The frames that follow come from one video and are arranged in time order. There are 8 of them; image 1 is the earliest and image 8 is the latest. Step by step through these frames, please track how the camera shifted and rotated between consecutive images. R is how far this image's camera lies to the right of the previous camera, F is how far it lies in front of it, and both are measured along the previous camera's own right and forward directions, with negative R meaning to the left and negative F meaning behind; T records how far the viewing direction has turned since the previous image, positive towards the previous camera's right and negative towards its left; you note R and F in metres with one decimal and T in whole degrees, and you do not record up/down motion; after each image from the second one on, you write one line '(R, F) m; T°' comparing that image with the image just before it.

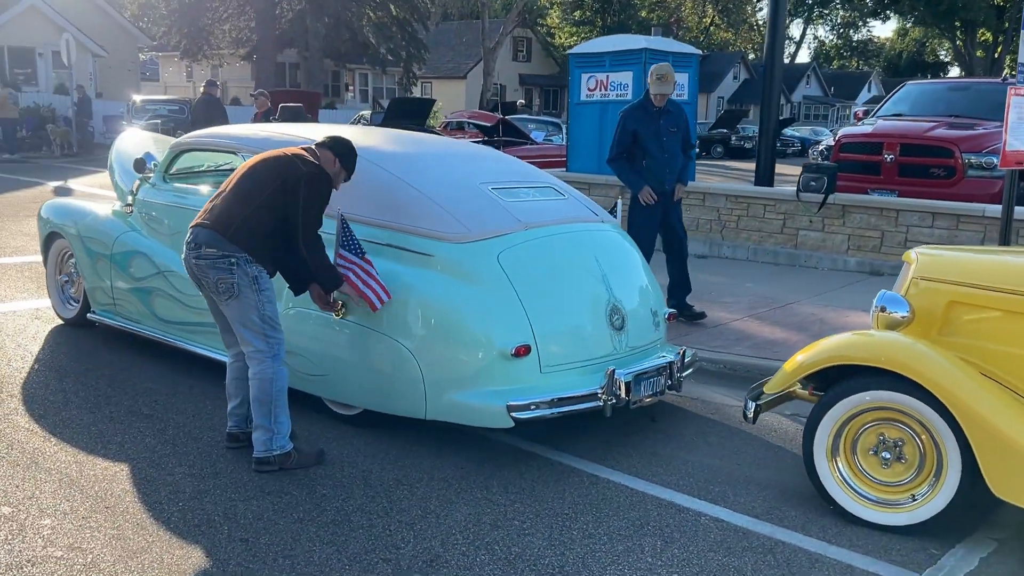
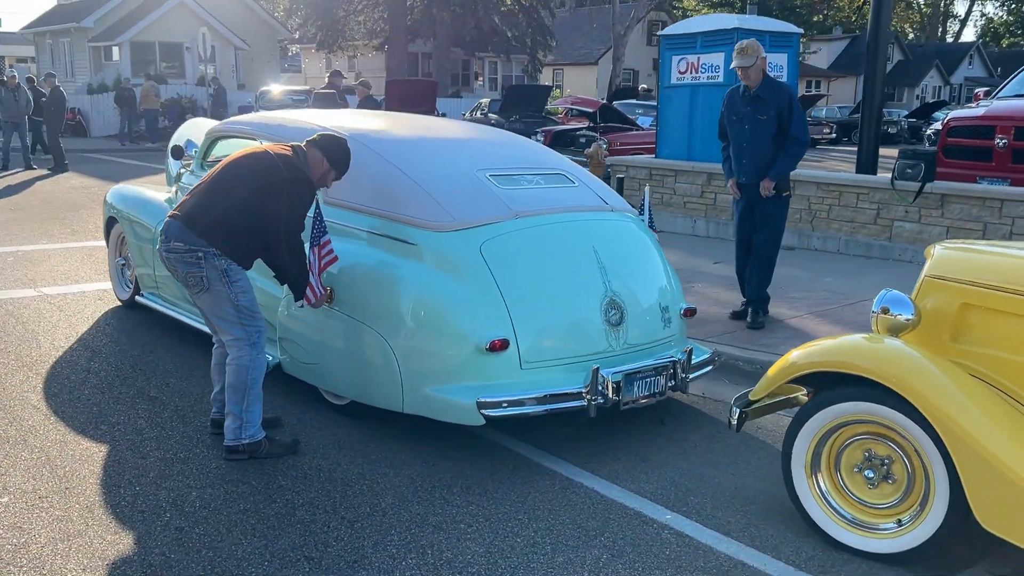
(+0.7, +0.2) m; -9°
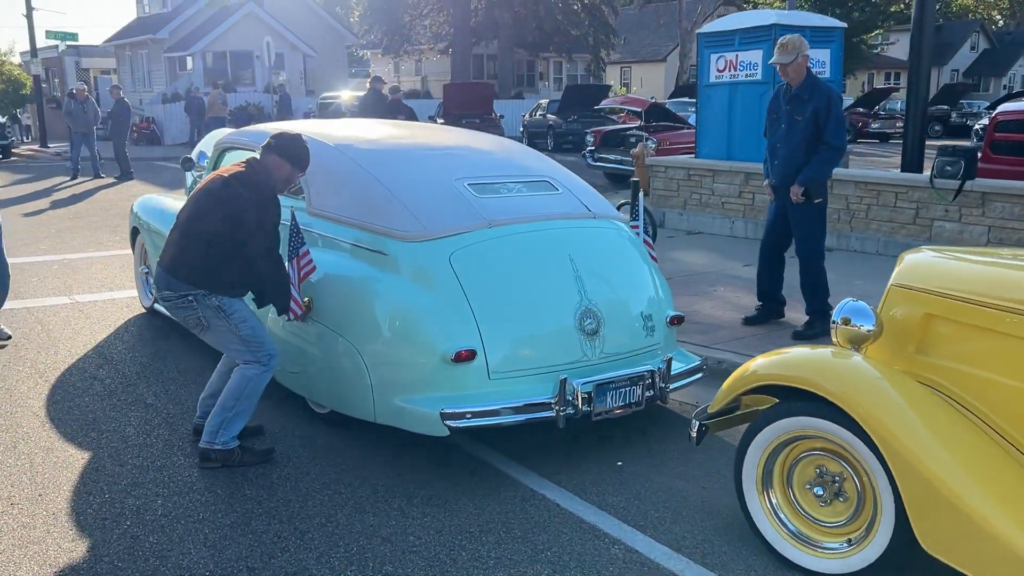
(+0.5, 0.0) m; -5°
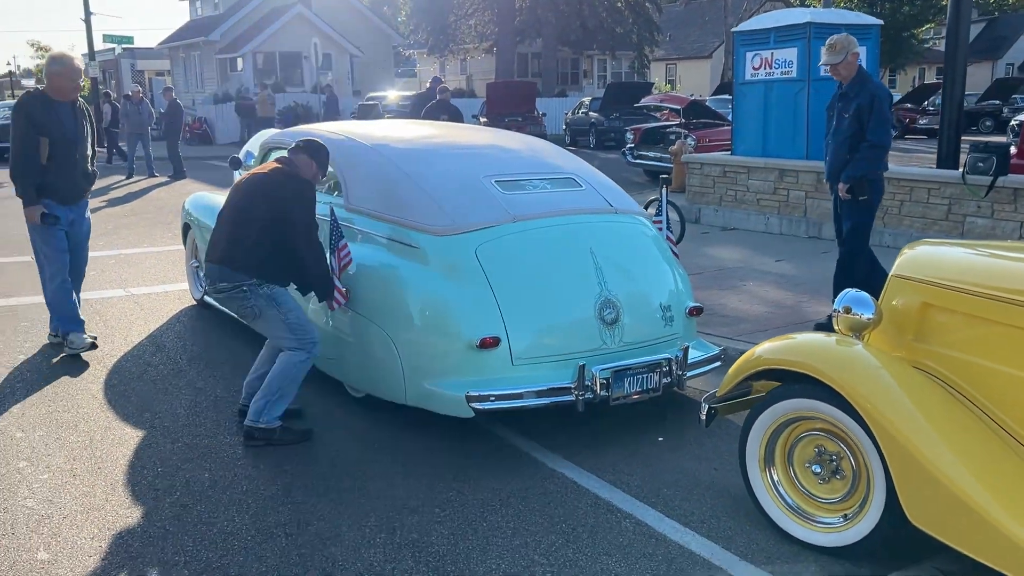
(+0.1, -0.2) m; -3°
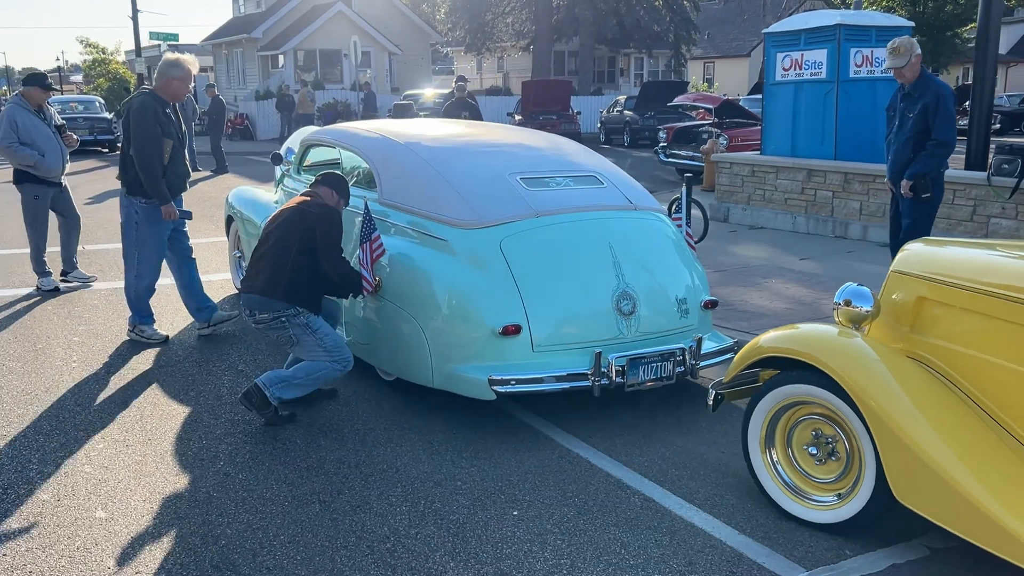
(+0.1, -0.3) m; -2°
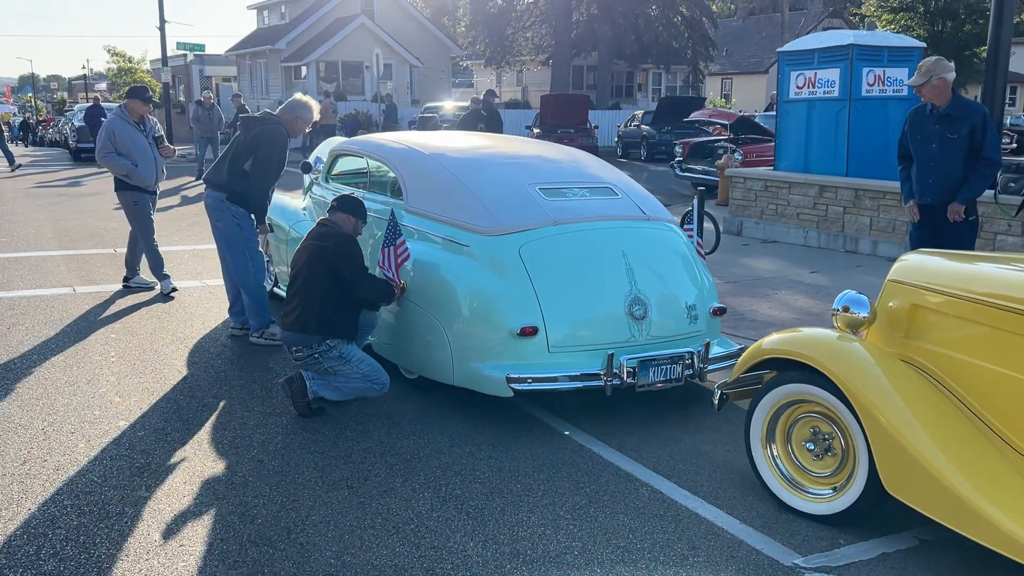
(0.0, -0.3) m; -1°
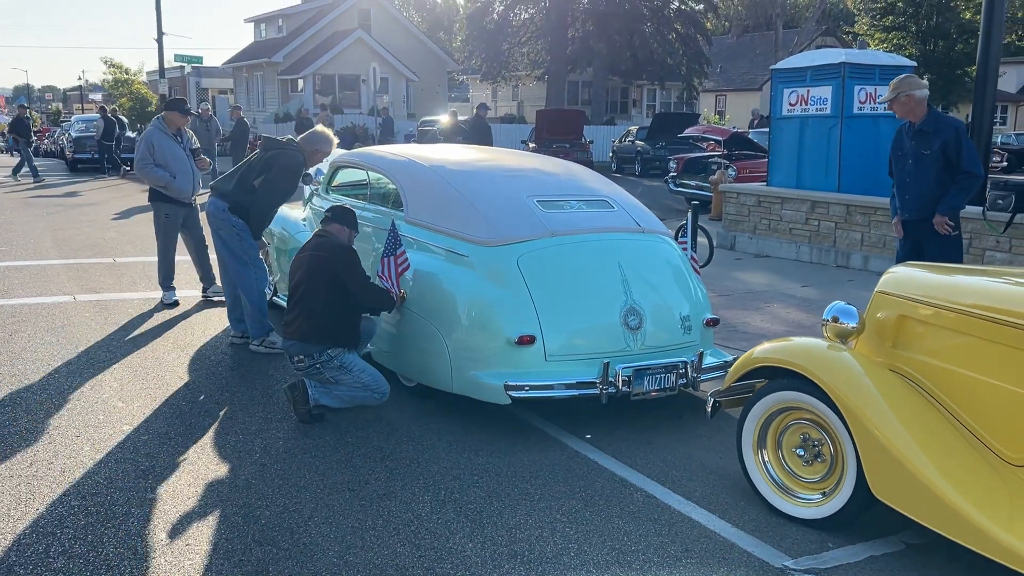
(0.0, -0.1) m; 0°
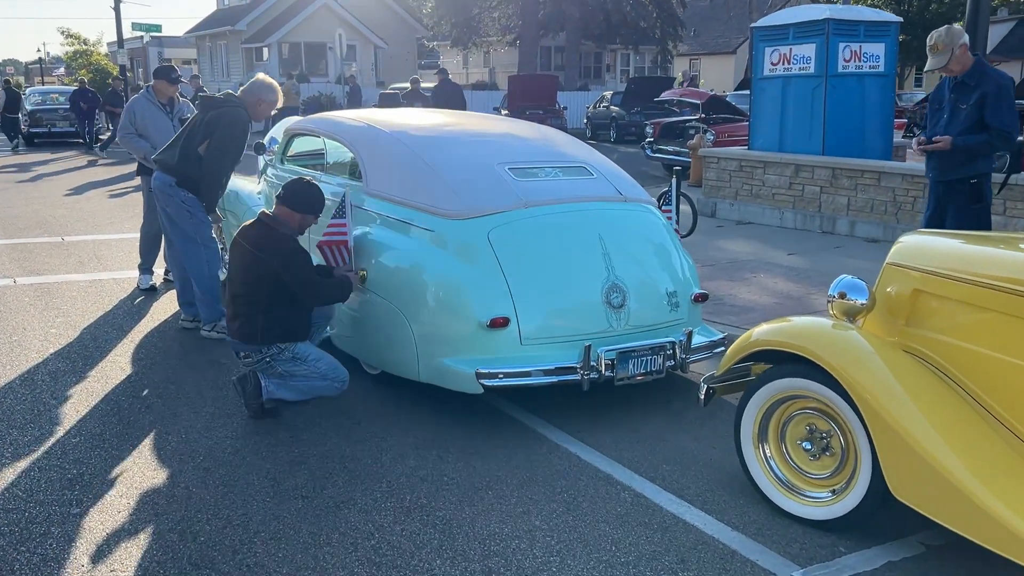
(0.0, +0.5) m; +1°
